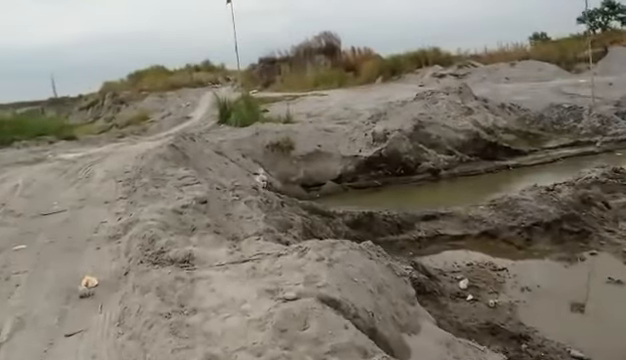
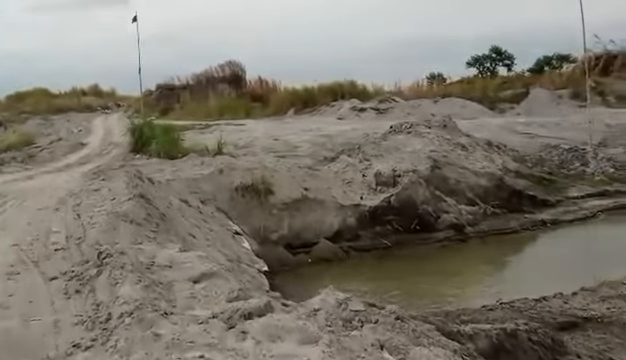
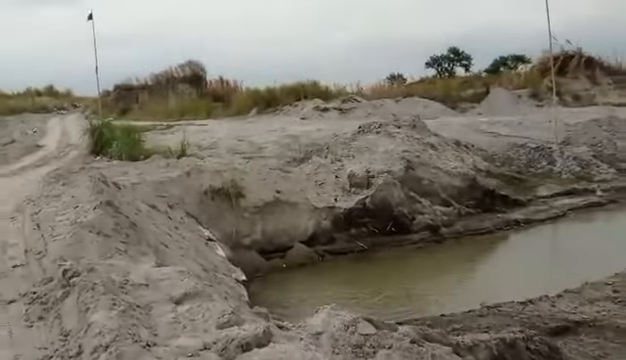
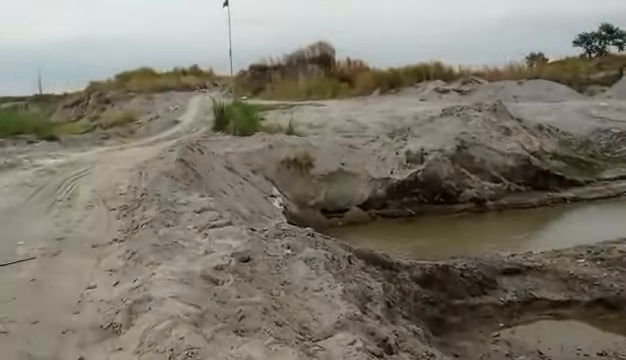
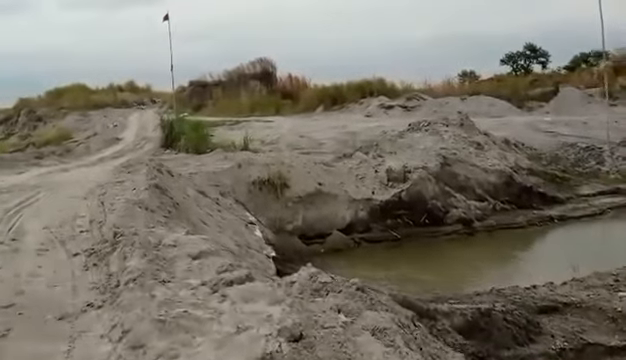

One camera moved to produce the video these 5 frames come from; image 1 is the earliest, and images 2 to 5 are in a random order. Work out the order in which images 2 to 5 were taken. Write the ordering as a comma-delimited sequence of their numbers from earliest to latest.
4, 5, 2, 3
